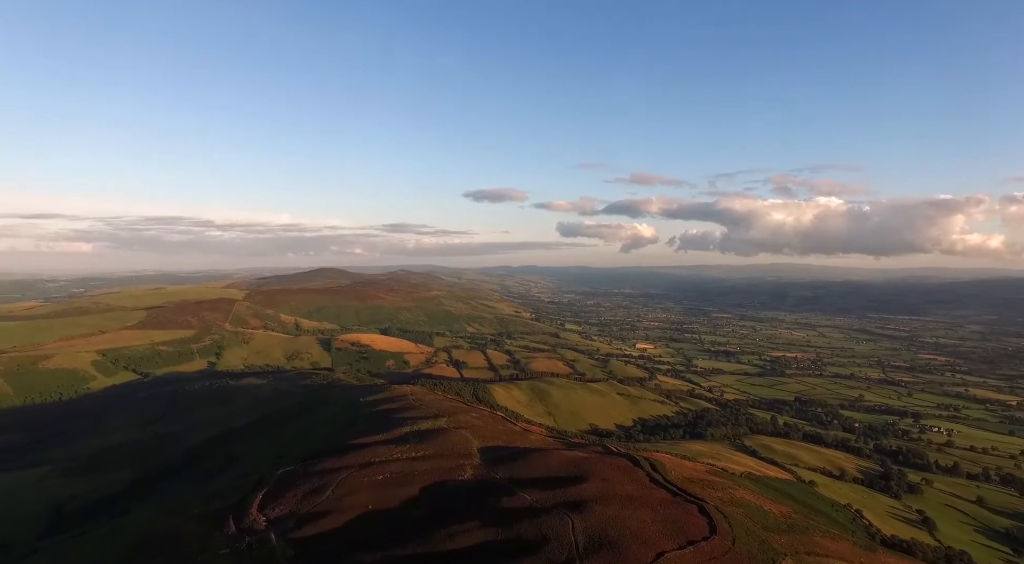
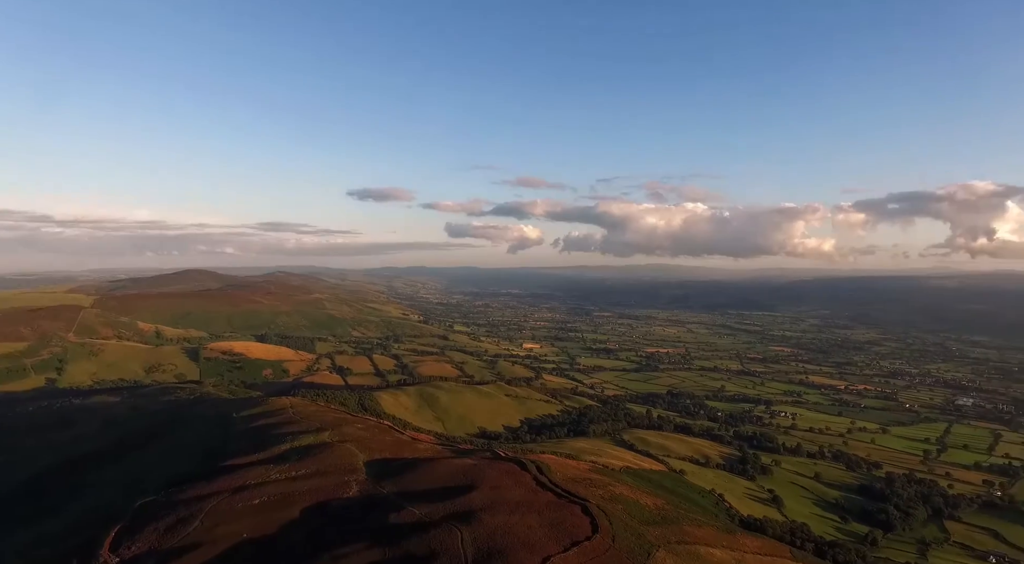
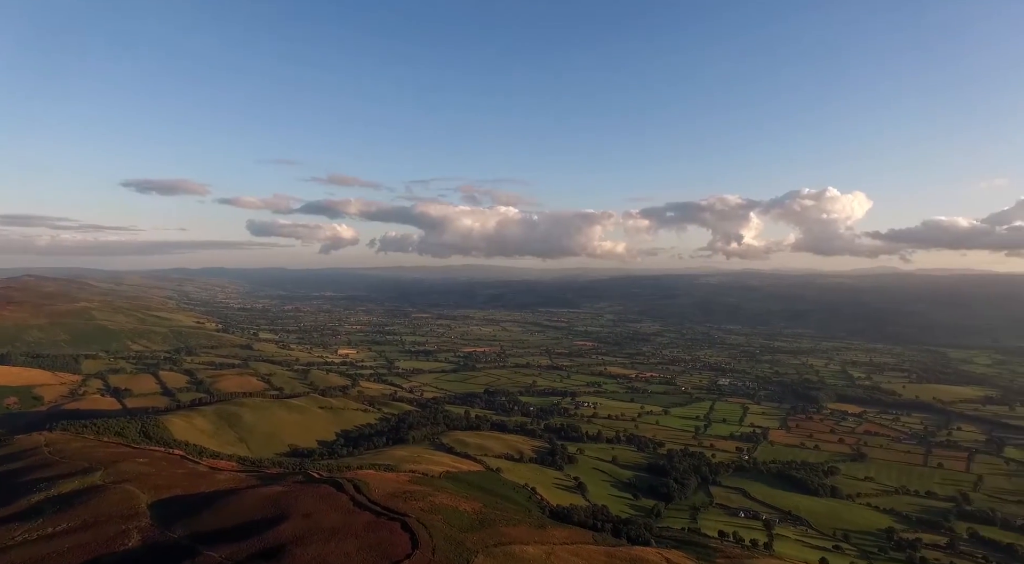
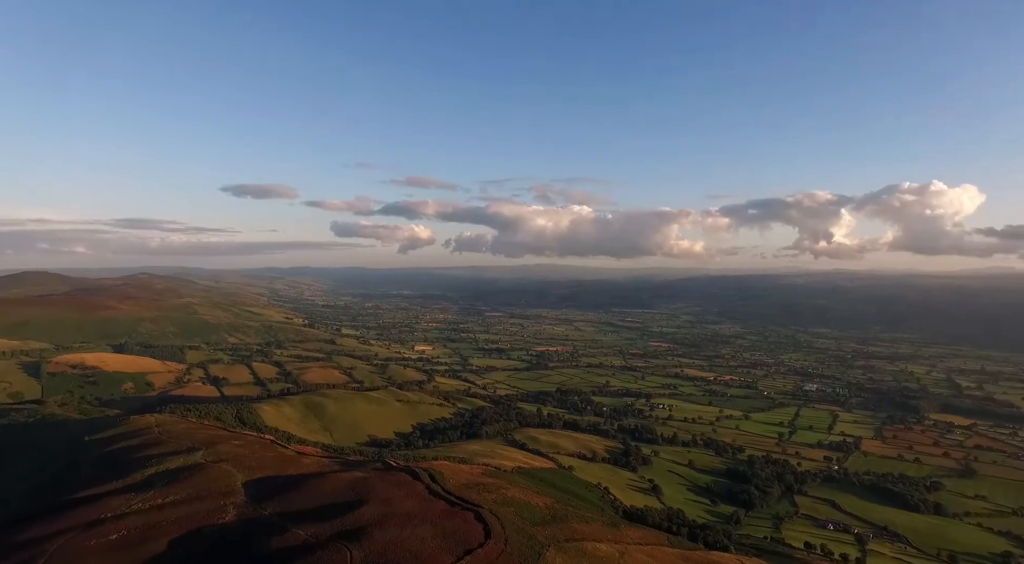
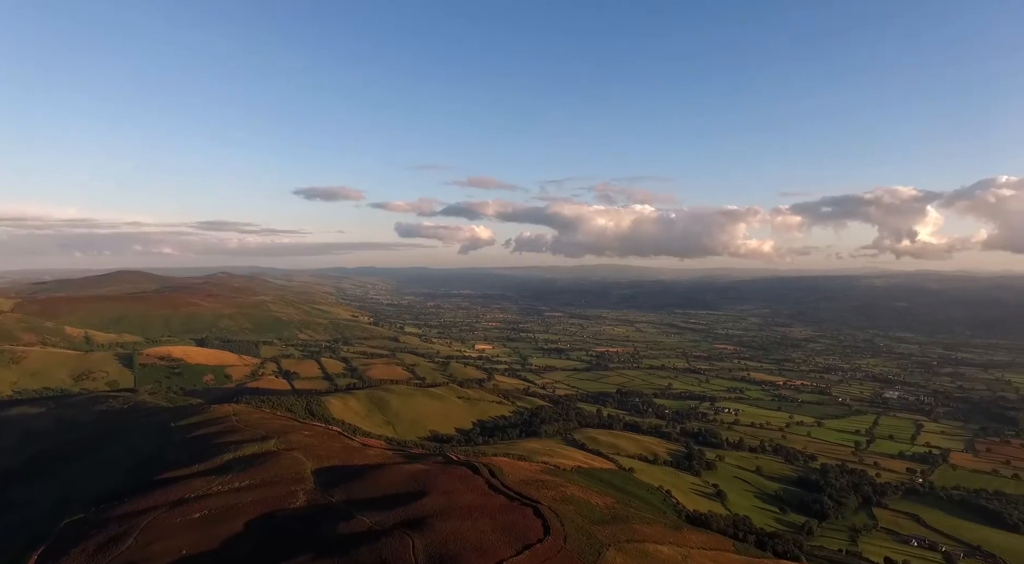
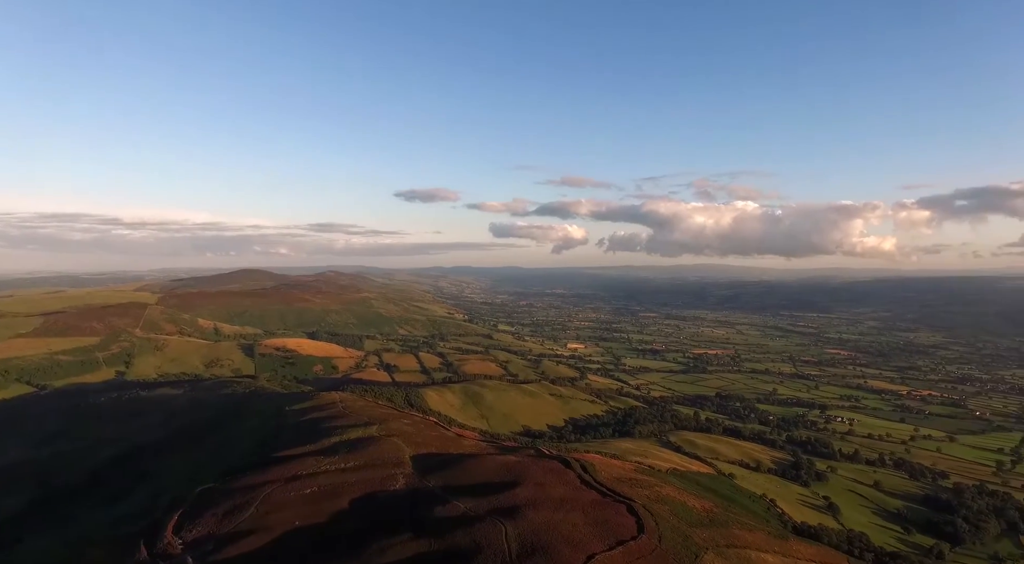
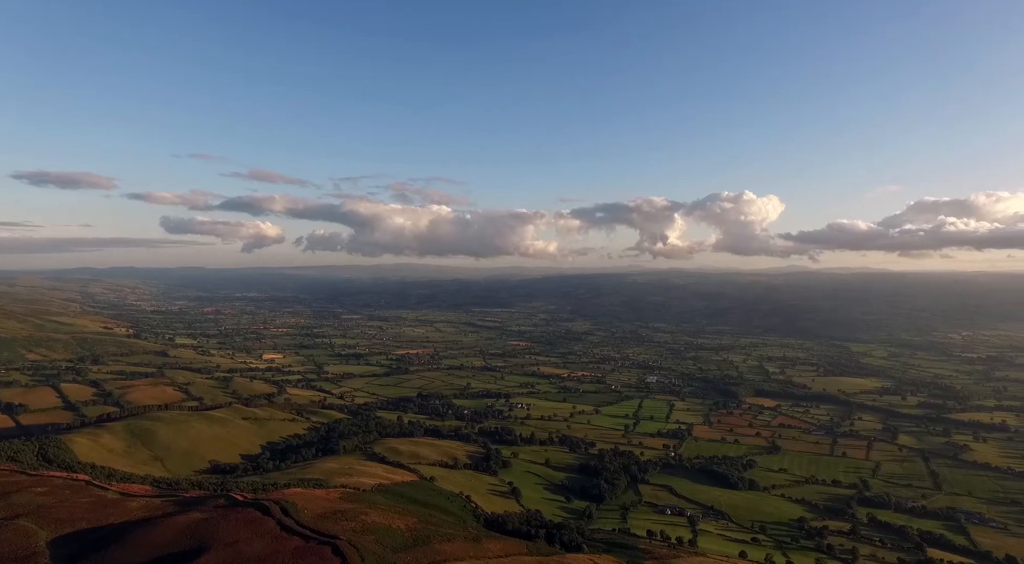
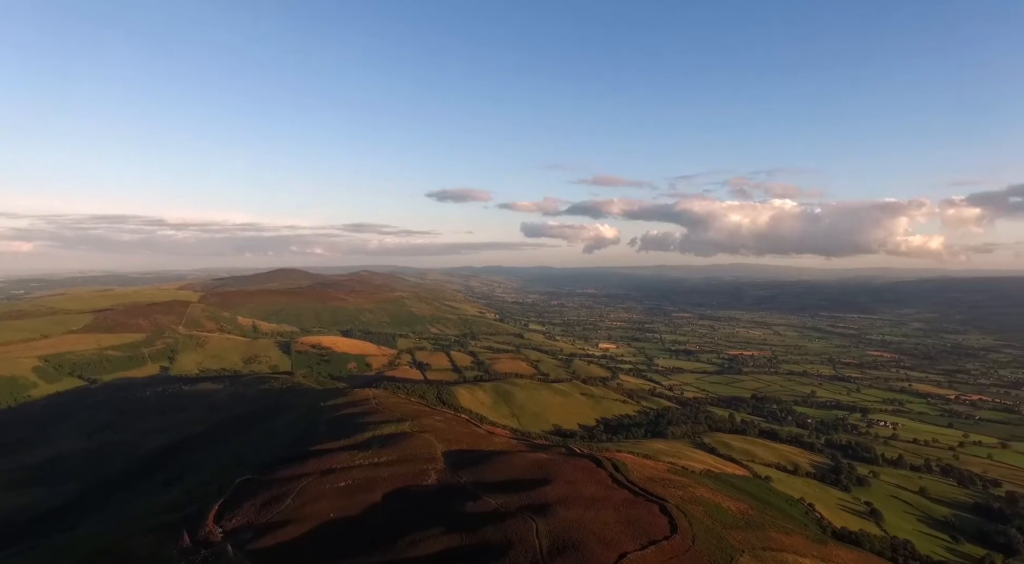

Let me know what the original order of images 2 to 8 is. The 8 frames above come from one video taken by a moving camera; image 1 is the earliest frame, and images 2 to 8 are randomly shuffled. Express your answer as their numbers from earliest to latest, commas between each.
8, 6, 2, 5, 4, 3, 7
